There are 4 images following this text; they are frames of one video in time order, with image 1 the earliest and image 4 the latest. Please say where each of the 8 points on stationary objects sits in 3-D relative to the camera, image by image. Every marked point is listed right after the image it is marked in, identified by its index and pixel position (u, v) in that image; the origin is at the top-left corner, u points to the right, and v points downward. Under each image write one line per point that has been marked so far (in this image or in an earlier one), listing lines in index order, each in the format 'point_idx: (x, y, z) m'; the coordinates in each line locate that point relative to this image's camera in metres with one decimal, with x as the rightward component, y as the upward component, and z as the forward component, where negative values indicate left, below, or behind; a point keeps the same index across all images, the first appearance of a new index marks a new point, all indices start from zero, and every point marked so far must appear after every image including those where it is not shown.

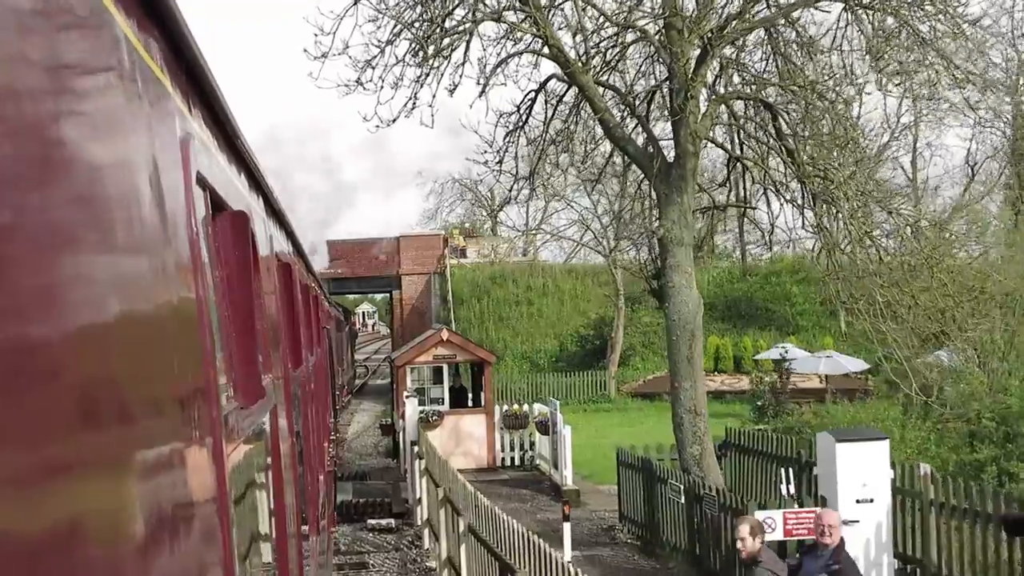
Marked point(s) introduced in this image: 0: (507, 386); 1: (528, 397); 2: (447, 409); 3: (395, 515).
0: (0.0, -2.1, +19.6) m
1: (+0.4, -2.4, +19.7) m
2: (-0.8, -1.7, +12.1) m
3: (-1.3, -2.6, +10.0) m
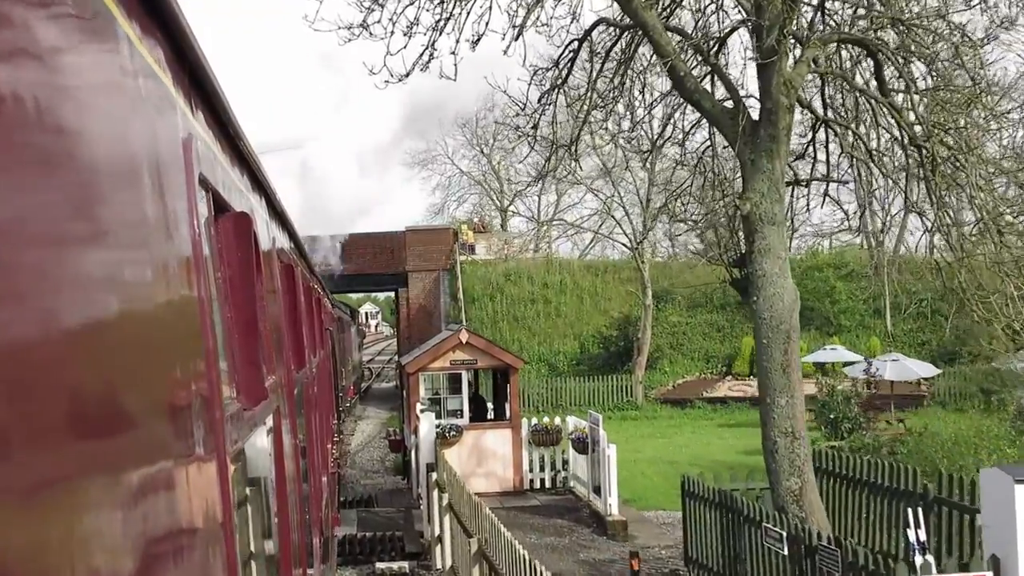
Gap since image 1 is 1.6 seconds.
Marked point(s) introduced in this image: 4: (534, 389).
0: (+0.2, -2.1, +18.5) m
1: (+0.7, -2.3, +18.5) m
2: (-0.6, -1.6, +11.0) m
3: (-1.0, -2.5, +8.9) m
4: (+0.4, -2.1, +18.7) m
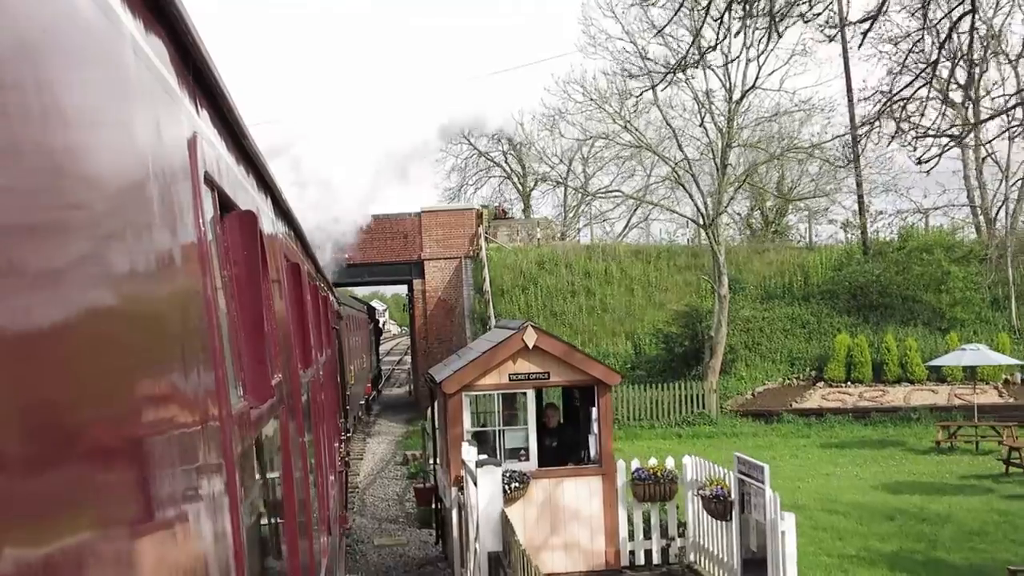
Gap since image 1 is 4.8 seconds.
0: (+0.8, -1.9, +16.2) m
1: (+1.2, -2.2, +16.2) m
2: (-0.1, -1.5, +8.7) m
3: (-0.6, -2.4, +6.6) m
4: (+0.9, -1.9, +16.4) m
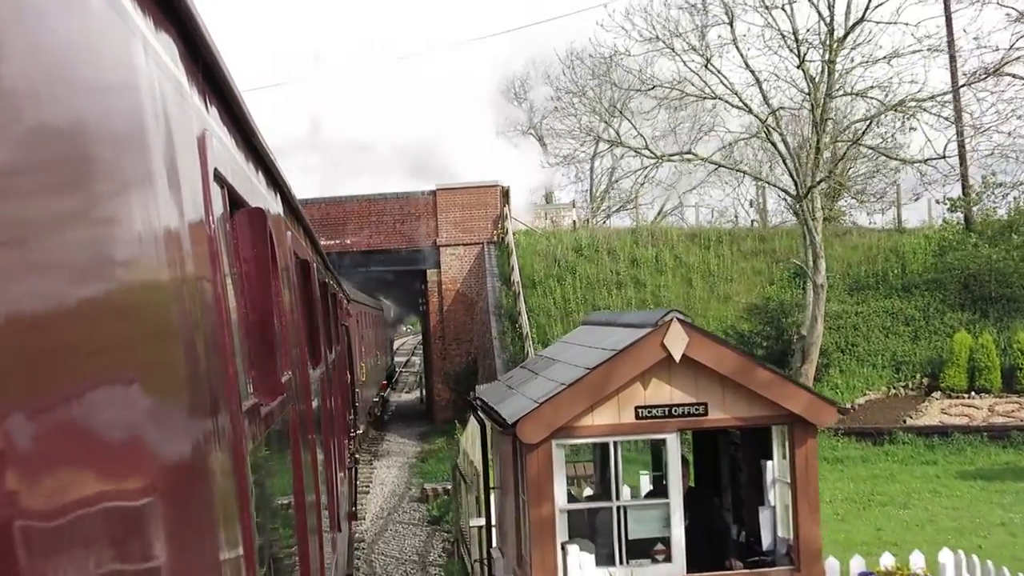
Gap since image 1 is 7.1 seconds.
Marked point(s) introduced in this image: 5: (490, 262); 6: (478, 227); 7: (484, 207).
0: (+1.2, -1.8, +14.2) m
1: (+1.7, -2.0, +14.2) m
2: (+0.3, -1.4, +6.7) m
3: (-0.2, -2.3, +4.6) m
4: (+1.3, -1.8, +14.4) m
5: (-0.7, +0.4, +18.8) m
6: (-0.9, +1.1, +18.8) m
7: (-0.8, +1.4, +18.9) m
